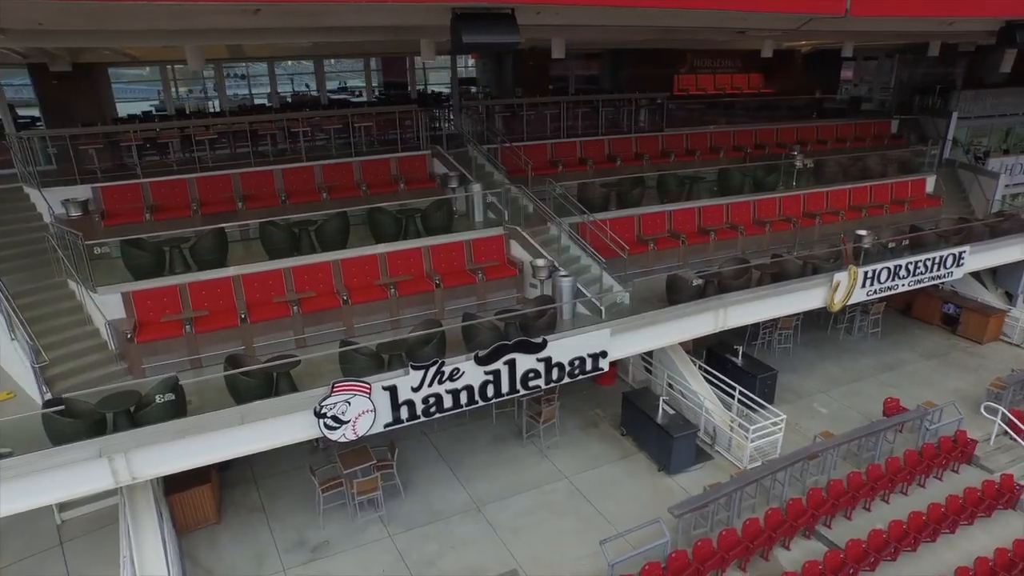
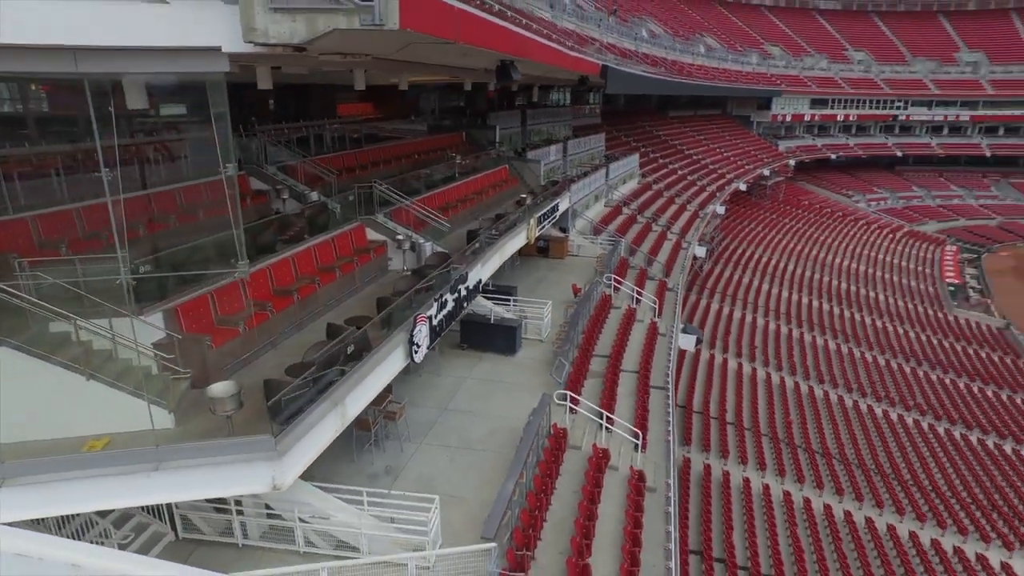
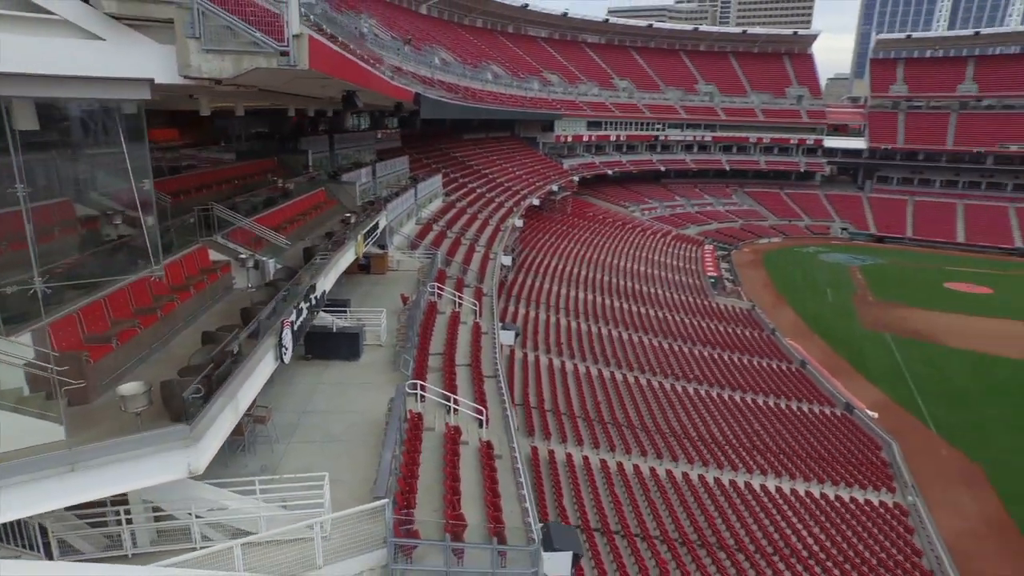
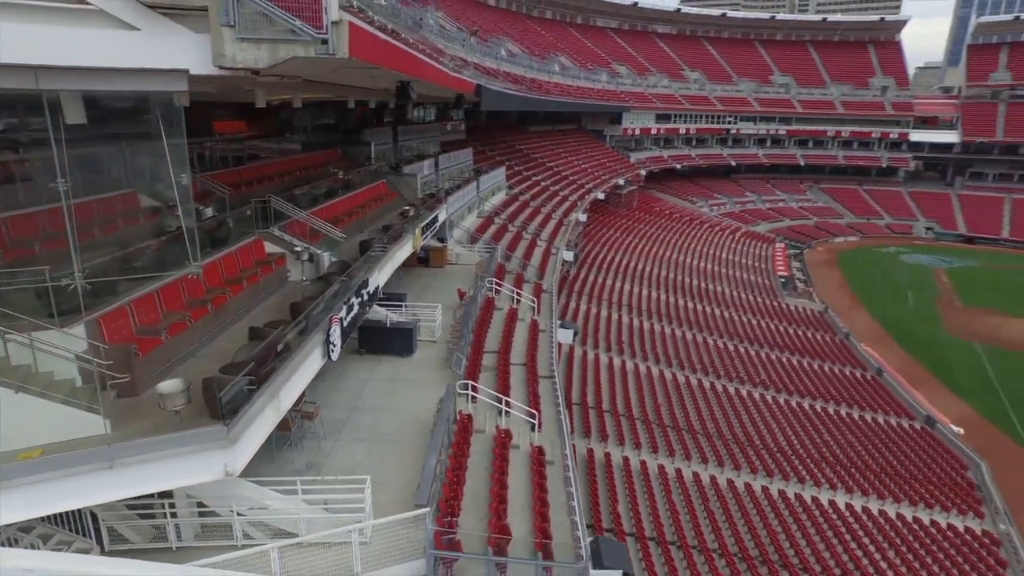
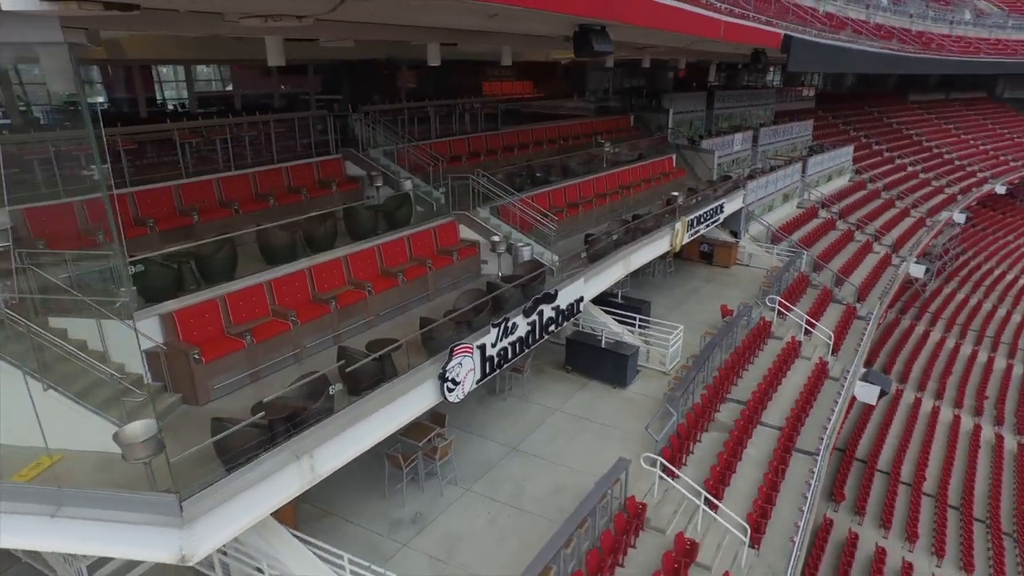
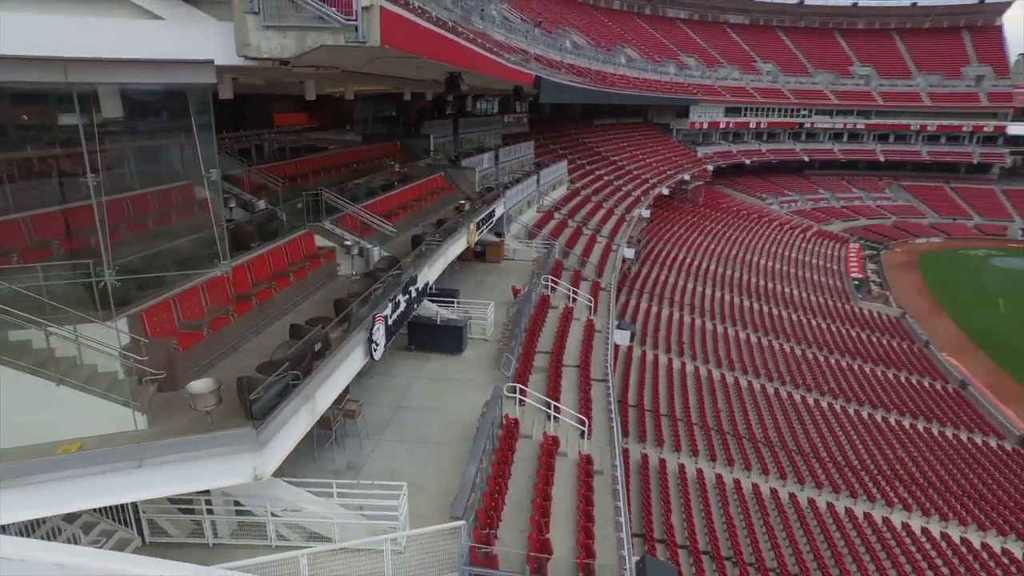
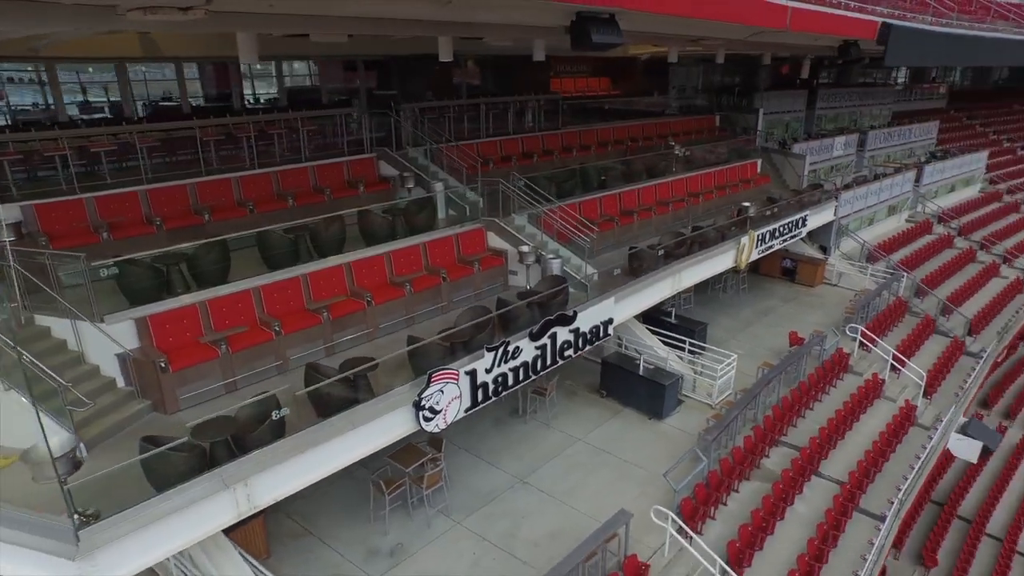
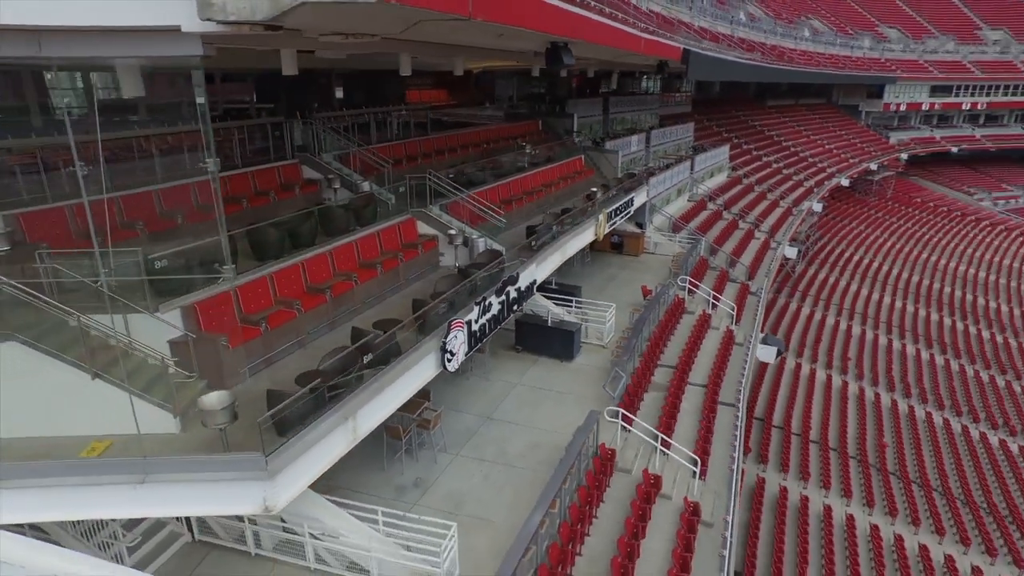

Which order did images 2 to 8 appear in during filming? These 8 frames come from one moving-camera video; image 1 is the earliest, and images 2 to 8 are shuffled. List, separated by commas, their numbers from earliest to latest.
7, 5, 8, 2, 6, 4, 3
